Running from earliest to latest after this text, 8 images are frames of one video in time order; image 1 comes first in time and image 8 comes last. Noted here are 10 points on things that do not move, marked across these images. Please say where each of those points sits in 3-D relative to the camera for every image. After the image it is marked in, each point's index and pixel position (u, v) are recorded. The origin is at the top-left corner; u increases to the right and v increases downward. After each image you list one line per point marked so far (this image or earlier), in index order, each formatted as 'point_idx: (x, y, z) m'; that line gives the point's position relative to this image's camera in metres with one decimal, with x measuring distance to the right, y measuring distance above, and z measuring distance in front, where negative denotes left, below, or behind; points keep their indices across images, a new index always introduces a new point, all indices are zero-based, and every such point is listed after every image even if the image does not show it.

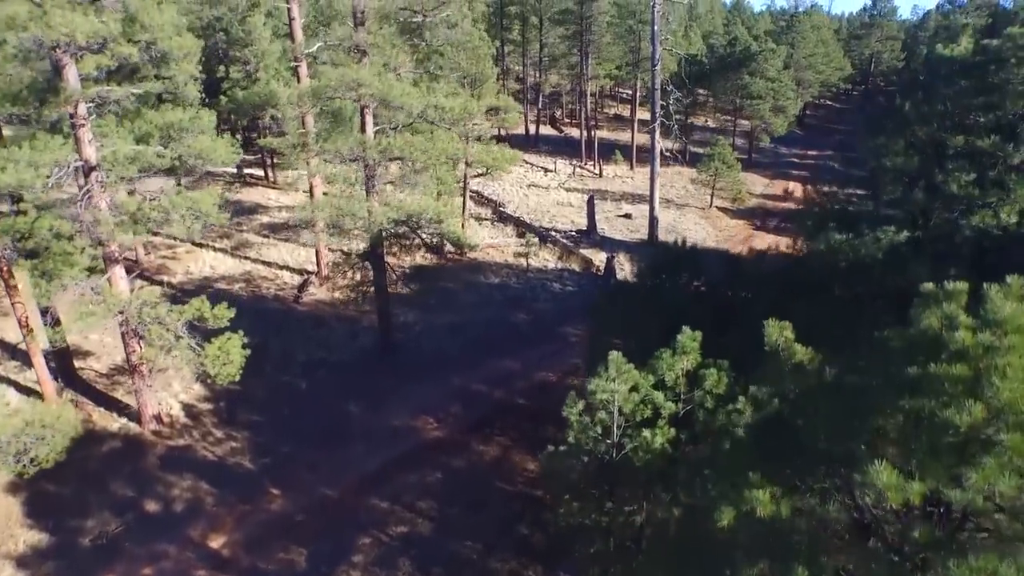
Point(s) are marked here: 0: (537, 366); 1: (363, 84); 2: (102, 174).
0: (+0.6, -1.9, +16.1) m
1: (-2.9, +4.0, +12.8) m
2: (-7.1, +2.0, +11.2) m
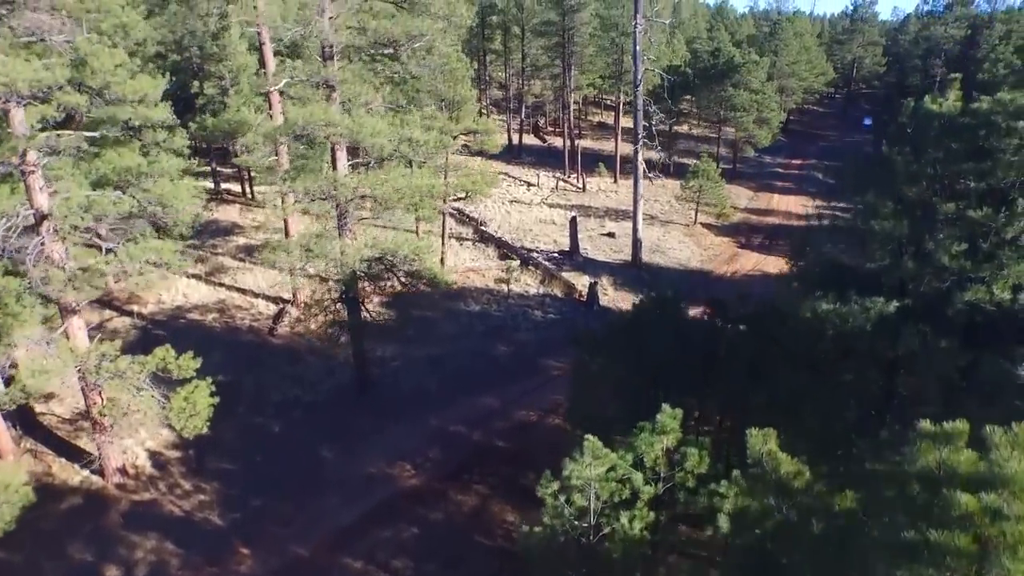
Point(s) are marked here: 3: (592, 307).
0: (+0.1, -2.8, +15.6) m
1: (-3.4, +3.1, +12.3) m
2: (-7.5, +1.0, +10.7) m
3: (+2.4, -0.6, +19.7) m
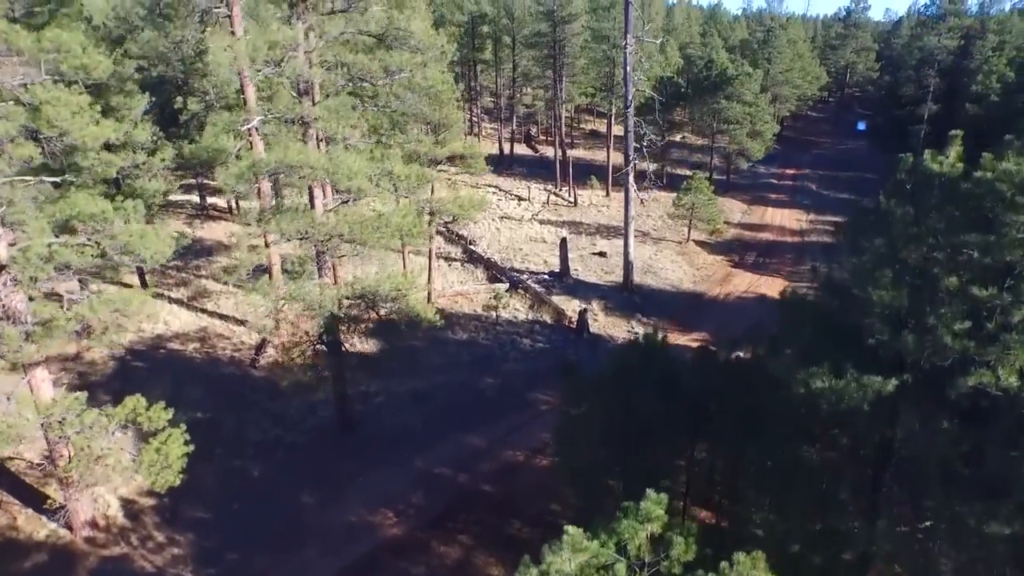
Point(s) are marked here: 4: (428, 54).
0: (-0.2, -3.6, +15.2) m
1: (-3.7, +2.2, +11.8) m
2: (-7.8, +0.2, +10.1) m
3: (+2.1, -1.4, +19.3) m
4: (-1.7, +4.6, +12.9) m
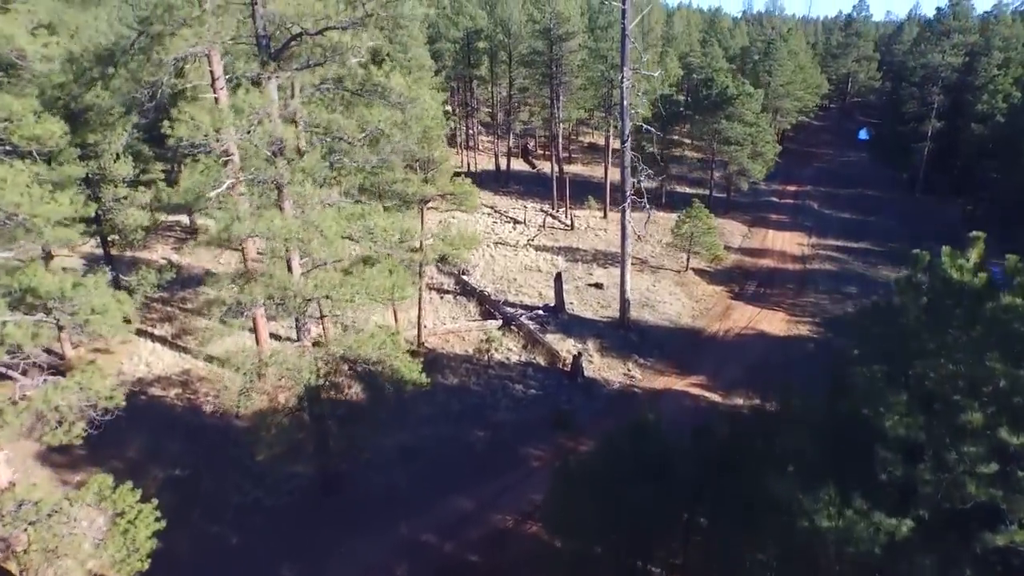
0: (-0.4, -4.8, +14.5) m
1: (-3.9, +1.0, +11.2) m
2: (-8.0, -1.1, +9.5) m
3: (+1.8, -2.6, +18.6) m
4: (-1.9, +3.4, +12.3) m
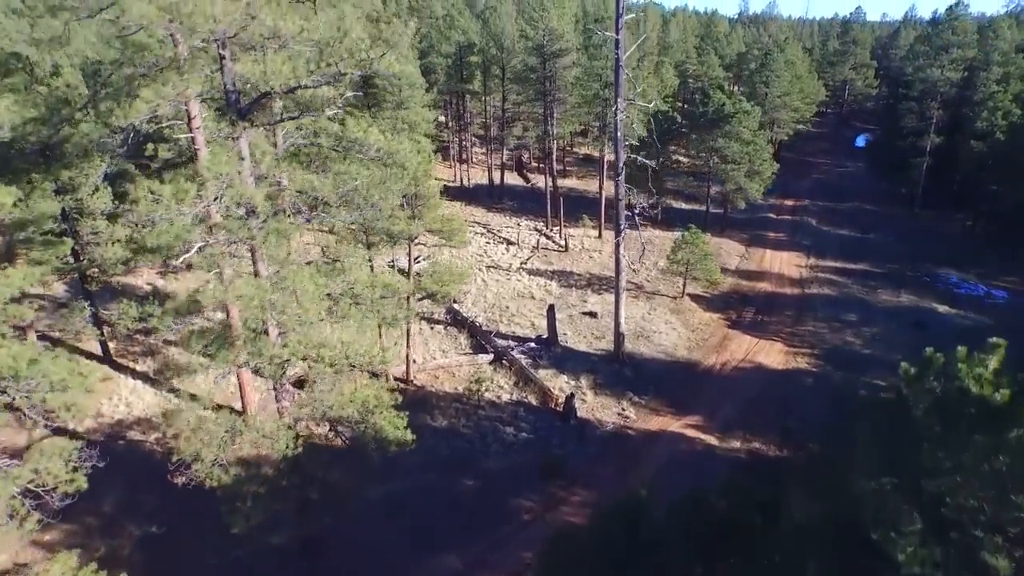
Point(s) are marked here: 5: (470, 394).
0: (-0.7, -5.9, +14.0) m
1: (-4.2, -0.1, +10.6) m
2: (-8.2, -2.2, +8.9) m
3: (+1.6, -3.7, +18.1) m
4: (-2.1, +2.3, +11.7) m
5: (-1.3, -3.1, +19.3) m
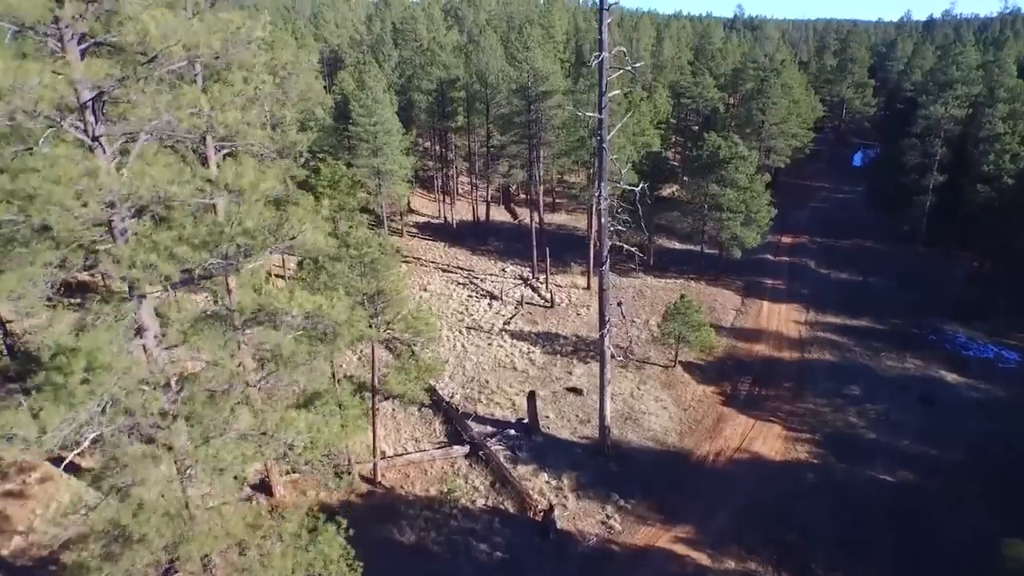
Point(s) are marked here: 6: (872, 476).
0: (-1.3, -8.5, +12.3) m
1: (-4.8, -2.8, +8.9) m
2: (-8.9, -4.9, +7.2) m
3: (+0.9, -6.3, +16.4) m
4: (-2.8, -0.4, +10.0) m
5: (-1.9, -5.7, +17.7) m
6: (+10.4, -5.5, +18.9) m
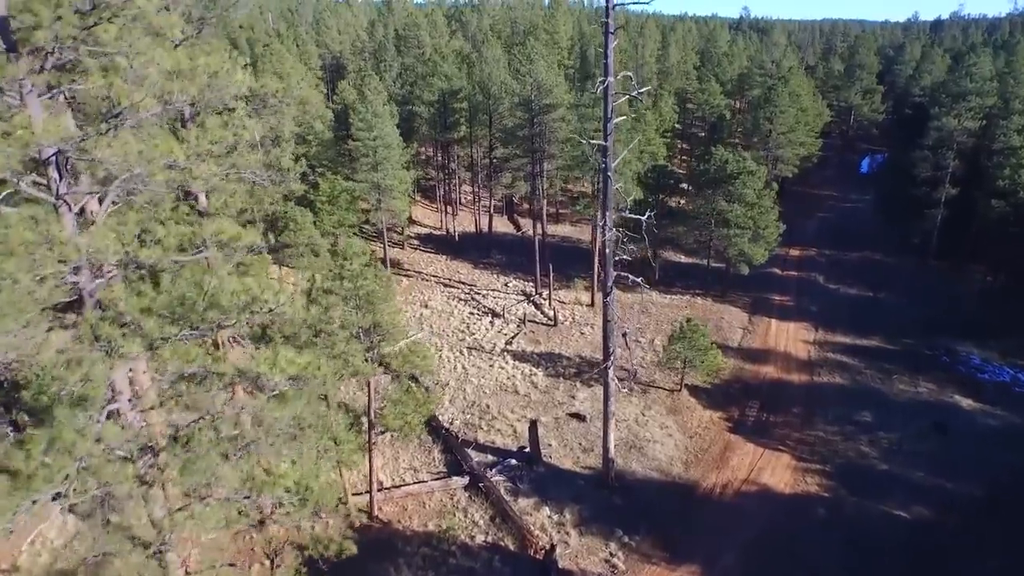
0: (-1.3, -9.3, +11.8) m
1: (-4.9, -3.5, +8.4) m
2: (-8.9, -5.6, +6.7) m
3: (+0.9, -7.1, +15.9) m
4: (-2.8, -1.1, +9.5) m
5: (-1.9, -6.5, +17.1) m
6: (+10.5, -6.3, +18.3) m
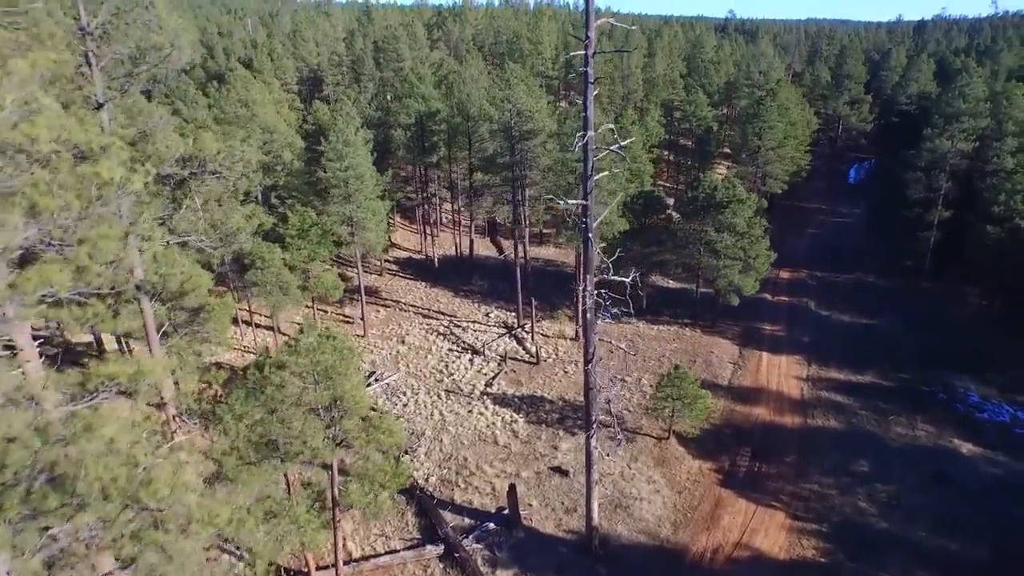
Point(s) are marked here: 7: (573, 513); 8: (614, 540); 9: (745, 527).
0: (-1.8, -10.8, +10.5) m
1: (-5.3, -5.1, +7.0) m
2: (-9.3, -7.2, +5.3) m
3: (+0.3, -8.6, +14.6) m
4: (-3.3, -2.7, +8.1) m
5: (-2.5, -8.0, +15.8) m
6: (+9.9, -7.7, +17.2) m
7: (+1.8, -6.6, +19.2) m
8: (+2.9, -7.1, +18.2) m
9: (+6.8, -6.9, +18.9) m
